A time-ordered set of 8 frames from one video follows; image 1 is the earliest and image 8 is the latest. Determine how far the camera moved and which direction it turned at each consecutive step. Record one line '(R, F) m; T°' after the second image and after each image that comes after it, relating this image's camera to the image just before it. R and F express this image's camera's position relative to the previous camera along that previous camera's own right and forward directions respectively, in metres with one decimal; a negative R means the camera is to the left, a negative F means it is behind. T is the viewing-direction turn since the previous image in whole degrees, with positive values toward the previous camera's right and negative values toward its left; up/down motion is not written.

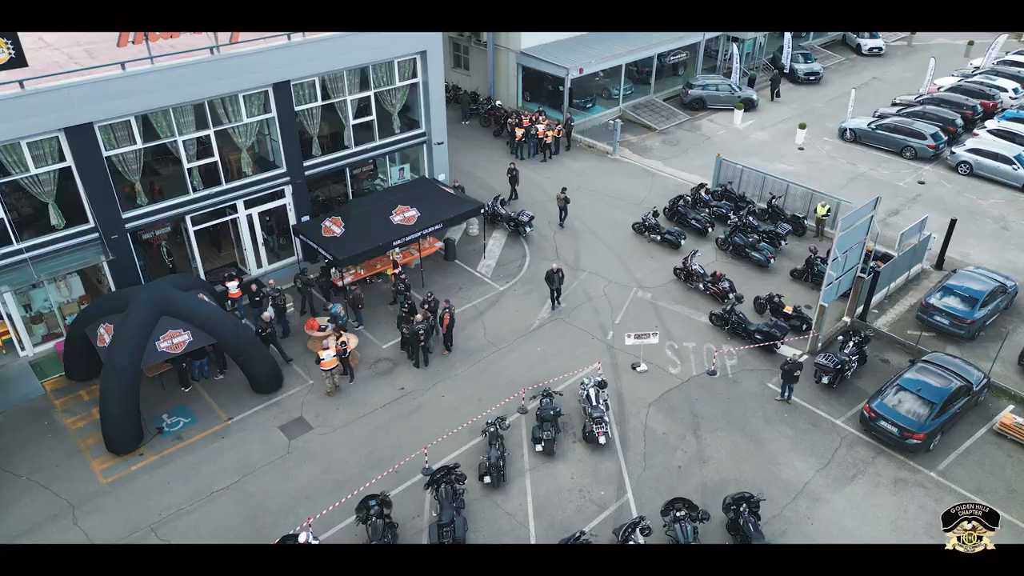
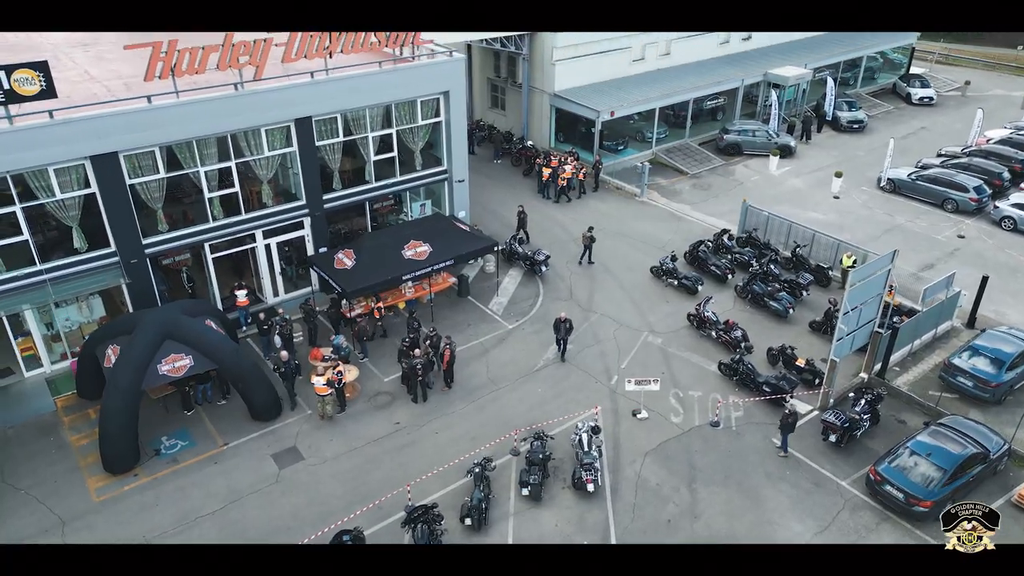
(+1.4, +0.1) m; -4°
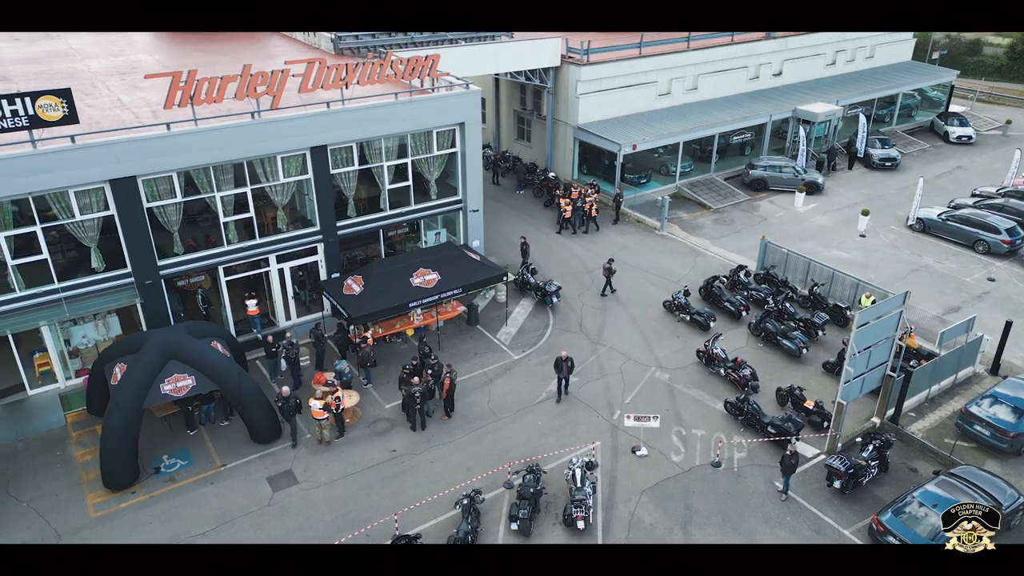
(+1.0, 0.0) m; -3°
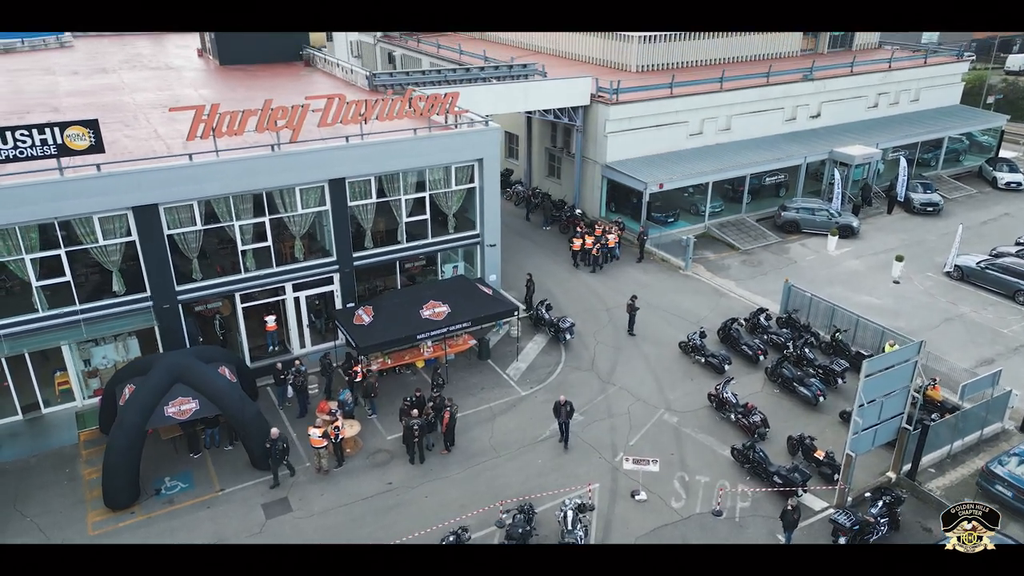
(+1.2, +0.1) m; -4°
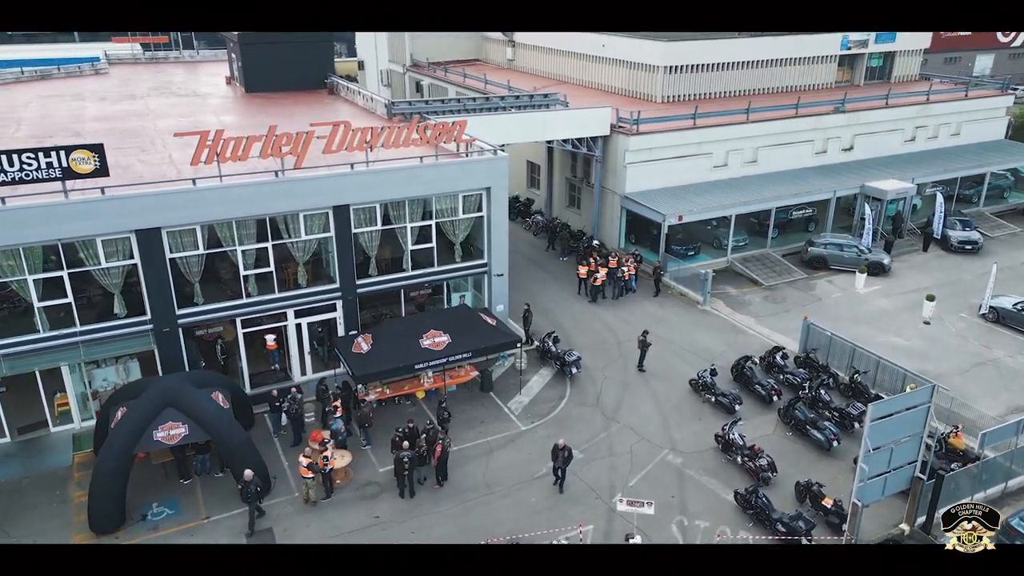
(+1.2, +0.5) m; -3°
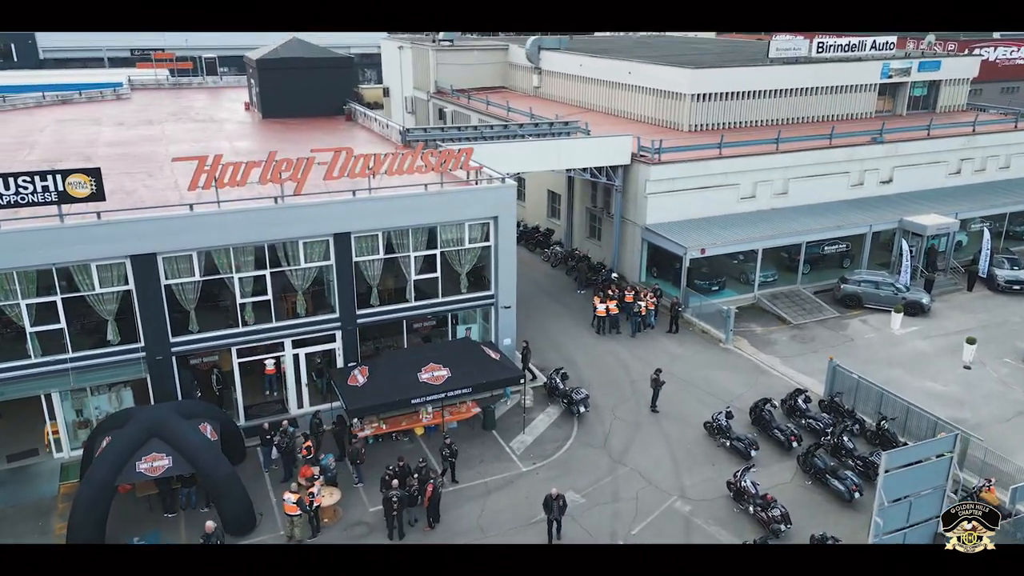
(+1.1, +0.9) m; -3°
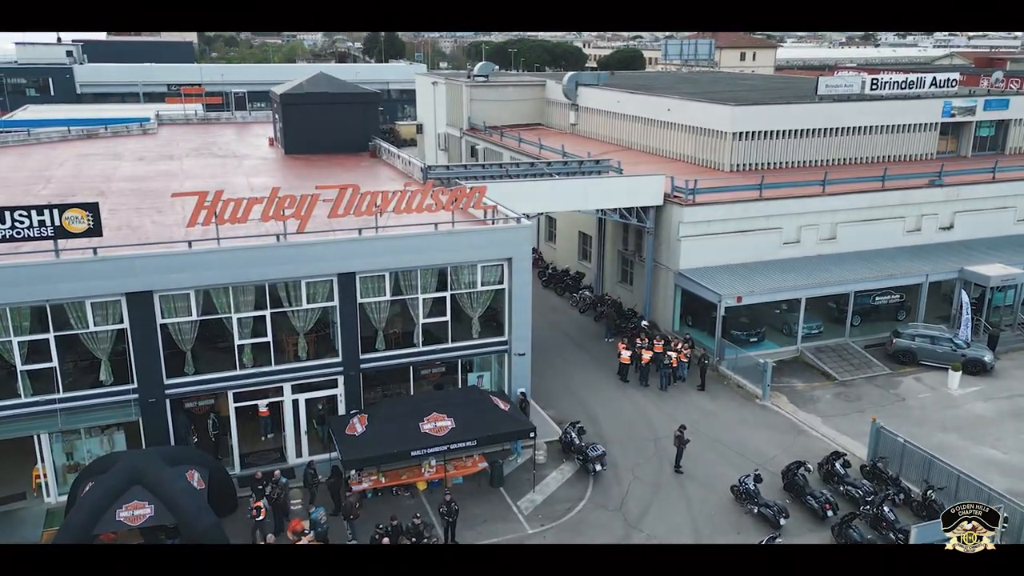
(+1.2, +1.4) m; -4°
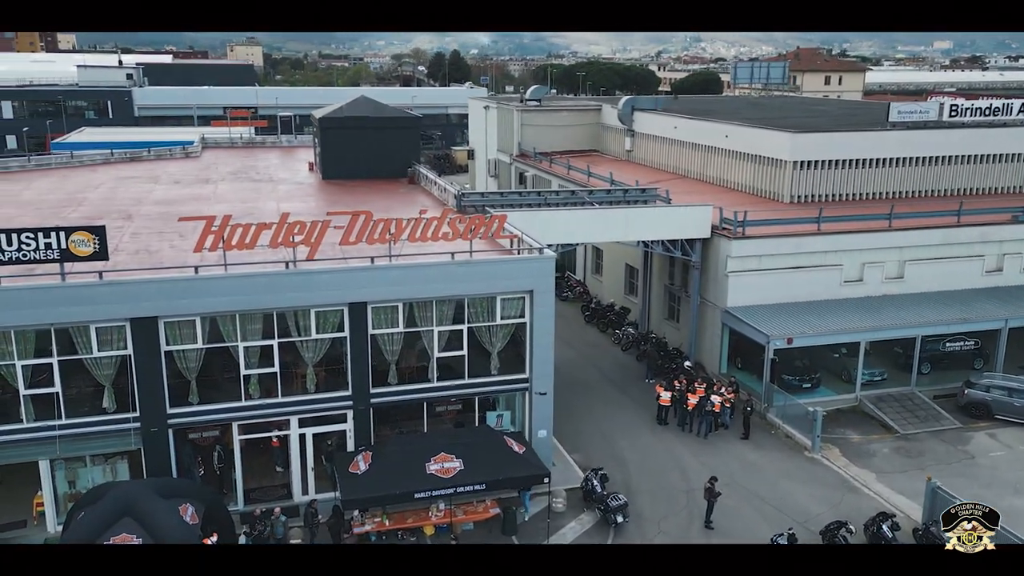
(+1.5, +1.3) m; -6°
